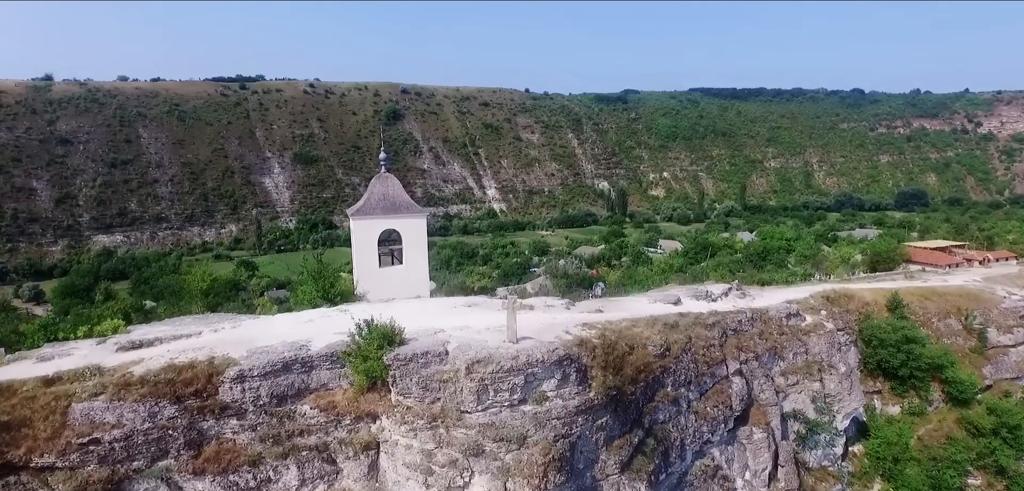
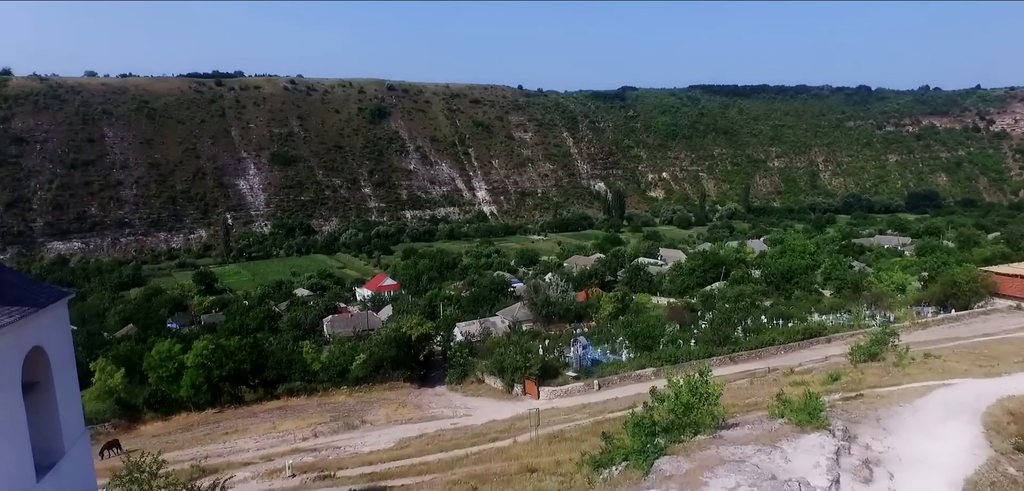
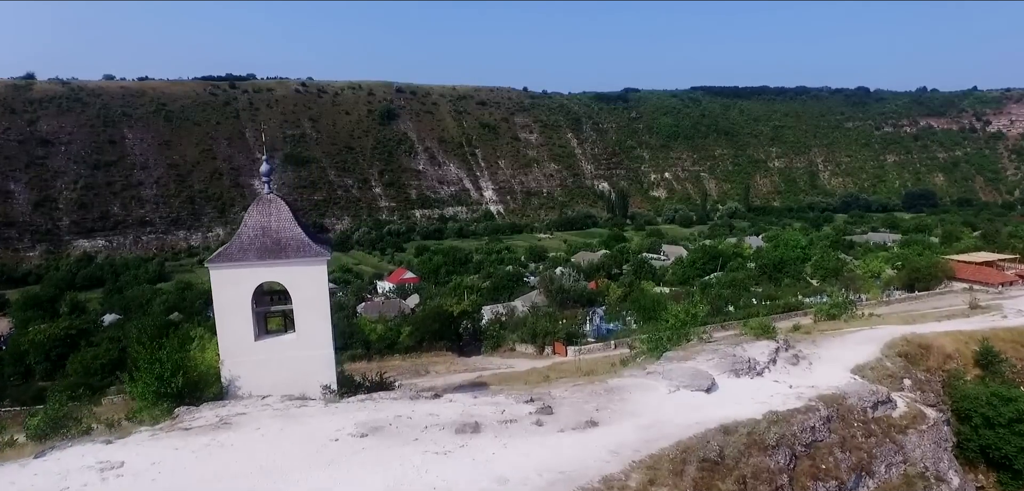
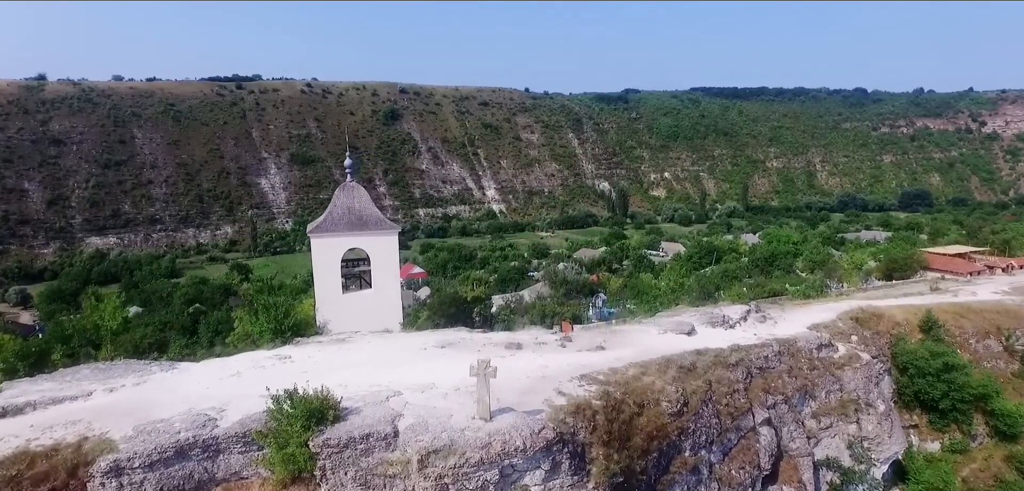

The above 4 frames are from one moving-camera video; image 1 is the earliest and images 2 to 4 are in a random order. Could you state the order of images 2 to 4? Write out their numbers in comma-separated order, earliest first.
4, 3, 2
